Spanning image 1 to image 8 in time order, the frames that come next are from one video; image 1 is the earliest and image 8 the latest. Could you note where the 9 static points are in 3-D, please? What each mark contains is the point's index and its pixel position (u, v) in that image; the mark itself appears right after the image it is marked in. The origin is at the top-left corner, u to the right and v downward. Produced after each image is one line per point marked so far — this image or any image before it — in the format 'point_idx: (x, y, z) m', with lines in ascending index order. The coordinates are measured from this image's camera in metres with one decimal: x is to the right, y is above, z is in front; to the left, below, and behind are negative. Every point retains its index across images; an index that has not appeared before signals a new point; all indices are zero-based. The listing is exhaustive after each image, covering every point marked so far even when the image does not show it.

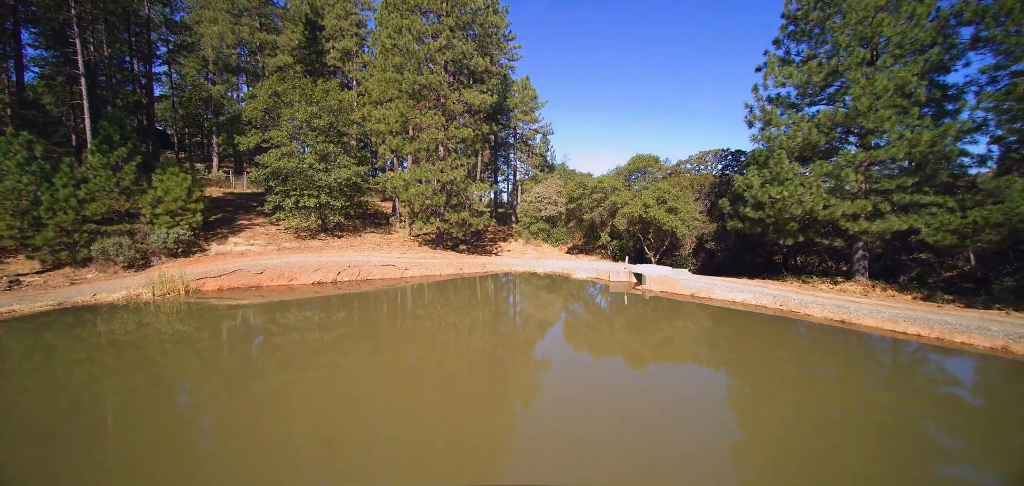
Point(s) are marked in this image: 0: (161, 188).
0: (-14.2, +2.2, +17.0) m
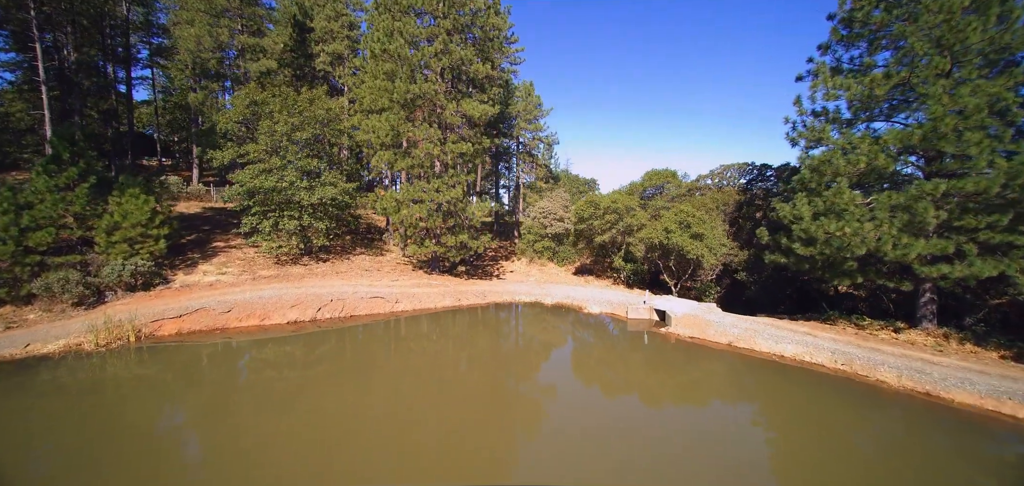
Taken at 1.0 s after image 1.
0: (-14.0, +1.1, +14.9) m
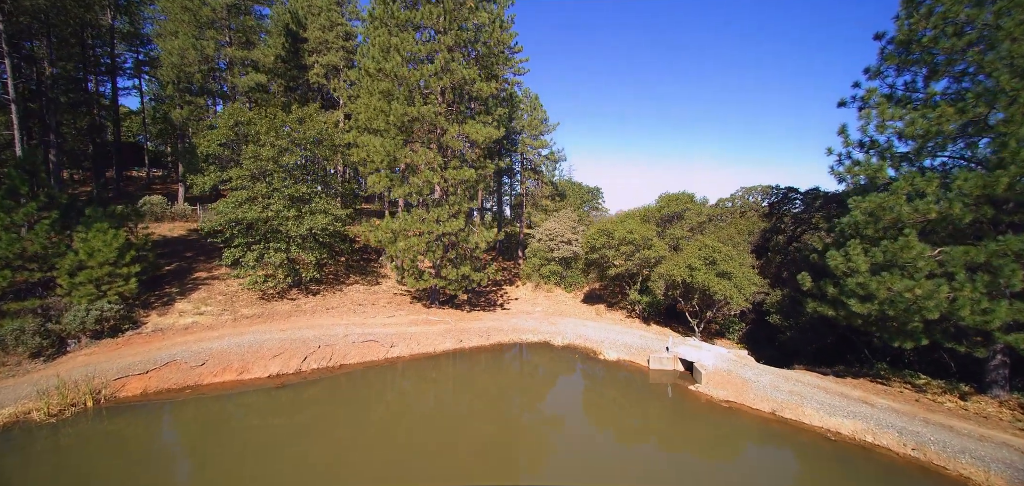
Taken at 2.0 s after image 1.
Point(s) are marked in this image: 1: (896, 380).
0: (-13.7, -0.2, +13.5) m
1: (+10.4, -3.7, +11.4) m
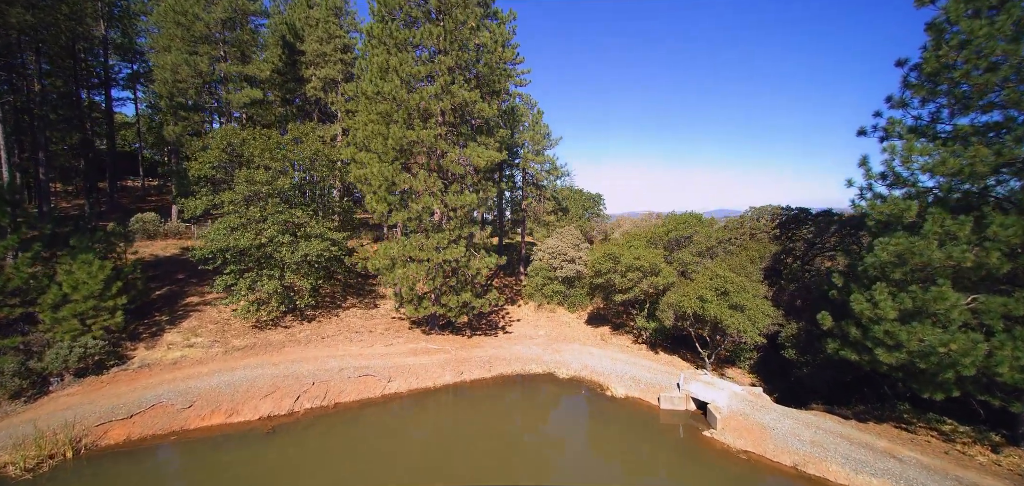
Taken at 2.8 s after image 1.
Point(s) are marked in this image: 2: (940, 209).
0: (-13.6, -1.2, +12.9) m
1: (+10.5, -4.7, +10.8) m
2: (+9.4, +0.7, +9.3) m
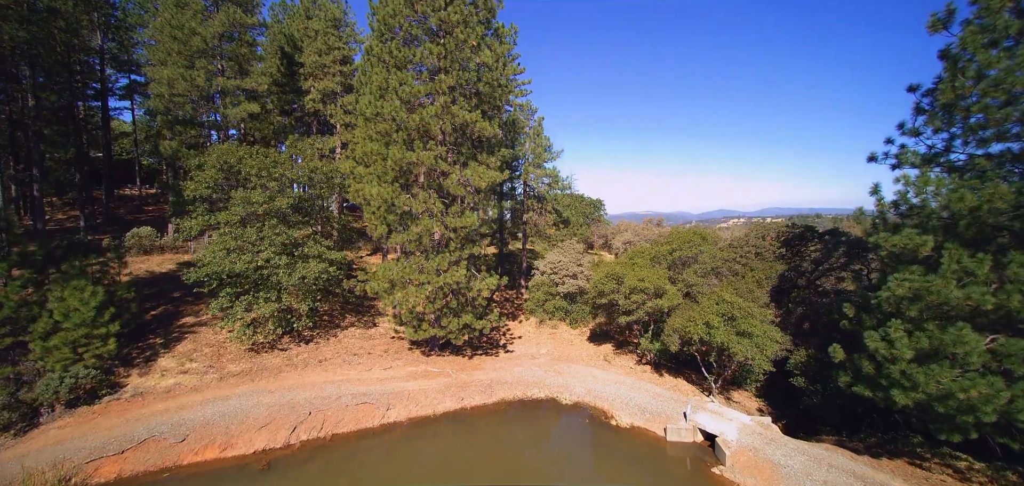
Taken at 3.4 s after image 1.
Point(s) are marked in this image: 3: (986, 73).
0: (-13.6, -2.0, +12.5) m
1: (+10.6, -5.5, +10.5) m
2: (+9.5, -0.1, +9.0) m
3: (+10.1, +3.6, +9.0) m
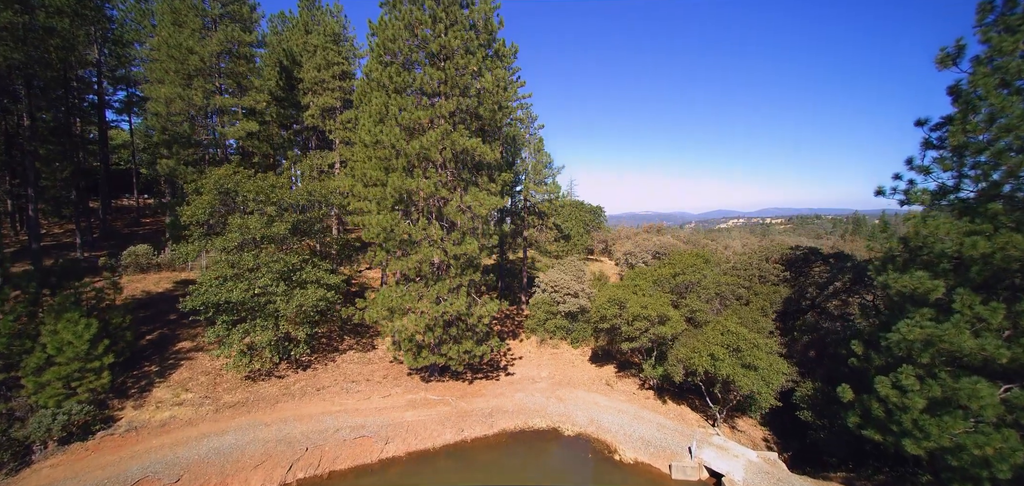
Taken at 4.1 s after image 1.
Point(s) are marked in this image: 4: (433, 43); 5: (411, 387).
0: (-13.5, -3.0, +12.3) m
1: (+10.6, -6.5, +10.3) m
2: (+9.5, -1.0, +8.8) m
3: (+10.2, +2.7, +8.8) m
4: (-2.8, +7.2, +15.1) m
5: (-3.9, -5.6, +16.5) m
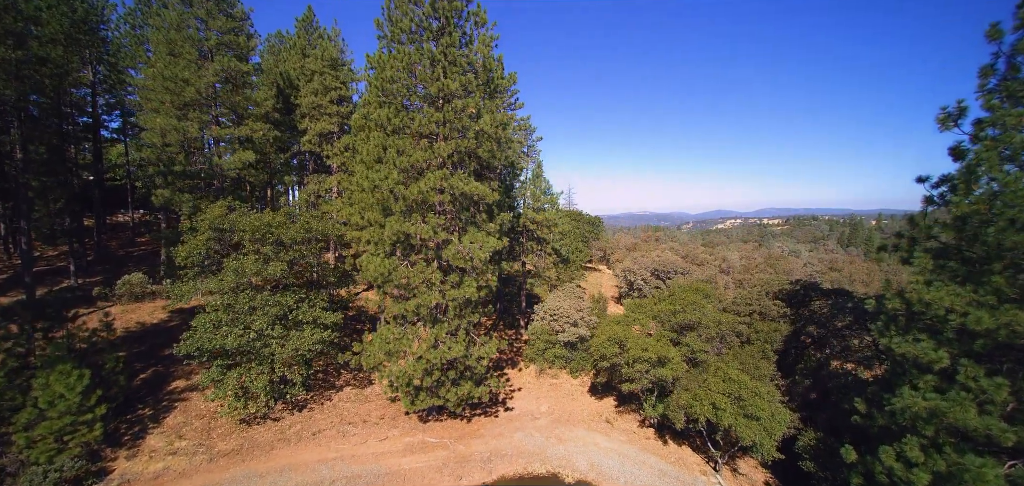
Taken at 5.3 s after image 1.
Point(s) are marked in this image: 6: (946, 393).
0: (-13.5, -4.5, +12.1) m
1: (+10.6, -7.9, +10.2) m
2: (+9.5, -2.5, +8.7) m
3: (+10.1, +1.2, +8.8) m
4: (-2.9, +5.6, +15.0) m
5: (-4.0, -7.2, +16.3) m
6: (+9.1, -3.1, +8.8) m
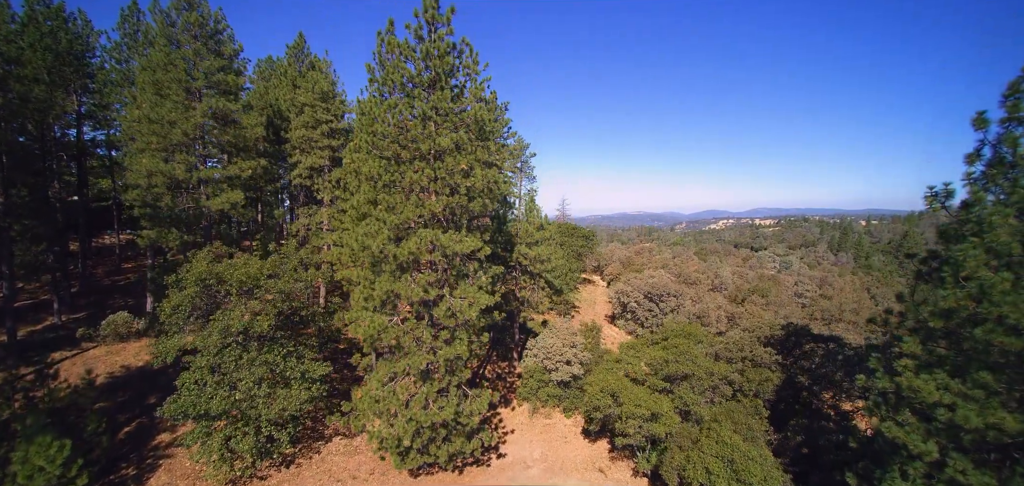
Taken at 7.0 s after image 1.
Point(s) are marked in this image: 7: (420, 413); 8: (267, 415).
0: (-13.8, -6.5, +11.7) m
1: (+10.4, -9.9, +10.2) m
2: (+9.3, -4.5, +8.7) m
3: (+9.9, -0.8, +8.8) m
4: (-3.2, +3.6, +14.9) m
5: (-4.3, -9.2, +16.1) m
6: (+8.9, -5.1, +8.8) m
7: (-3.2, -5.8, +14.7) m
8: (-8.5, -6.0, +14.8) m
